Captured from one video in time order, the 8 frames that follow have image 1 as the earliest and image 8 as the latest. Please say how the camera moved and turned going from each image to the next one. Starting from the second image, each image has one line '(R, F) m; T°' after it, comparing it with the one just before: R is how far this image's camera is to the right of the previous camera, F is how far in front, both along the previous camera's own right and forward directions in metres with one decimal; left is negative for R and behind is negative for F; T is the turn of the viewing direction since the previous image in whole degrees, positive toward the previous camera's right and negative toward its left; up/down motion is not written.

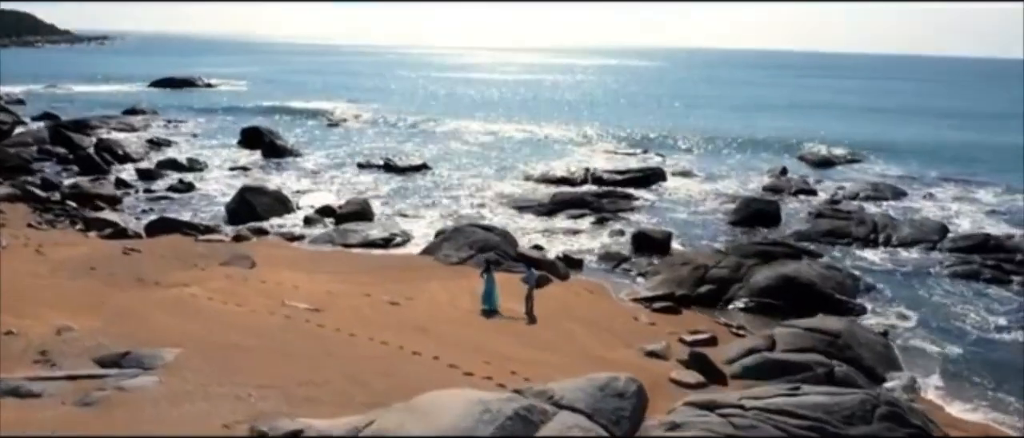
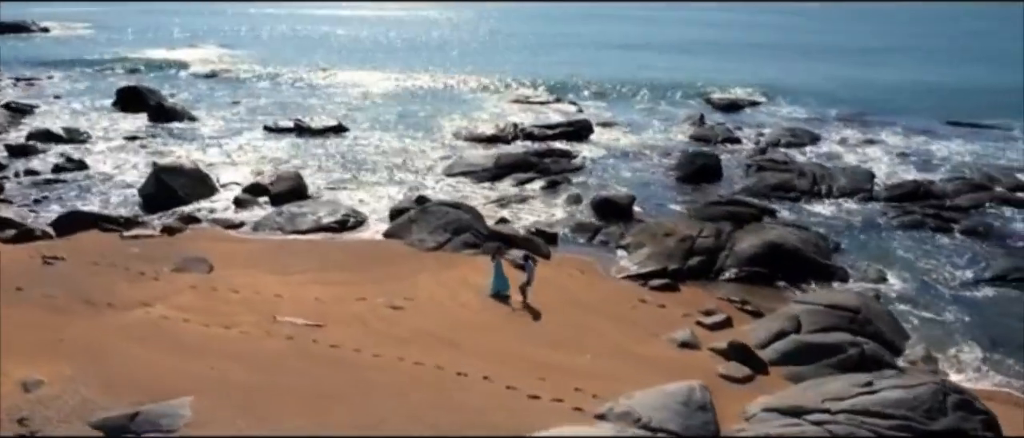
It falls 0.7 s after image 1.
(-2.7, +1.5) m; +10°
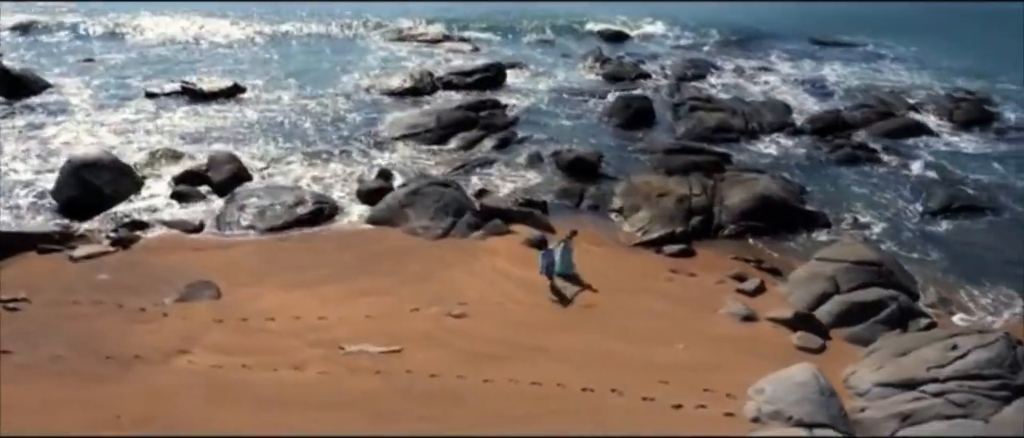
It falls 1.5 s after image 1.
(-4.1, +1.2) m; +13°
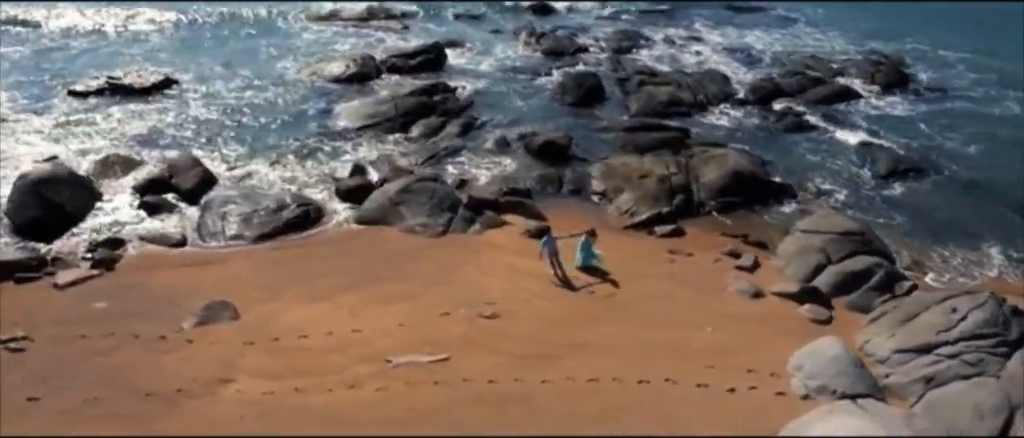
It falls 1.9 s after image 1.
(-2.3, 0.0) m; +8°
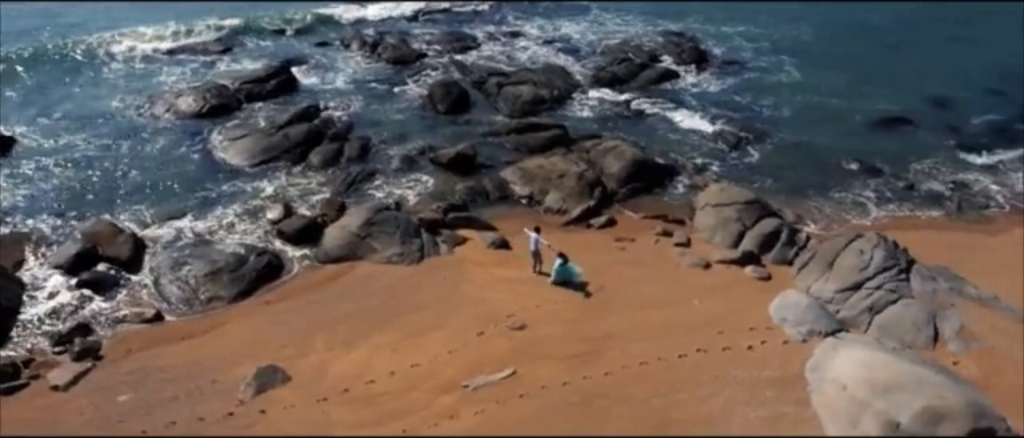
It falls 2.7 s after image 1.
(-4.8, -0.7) m; +18°
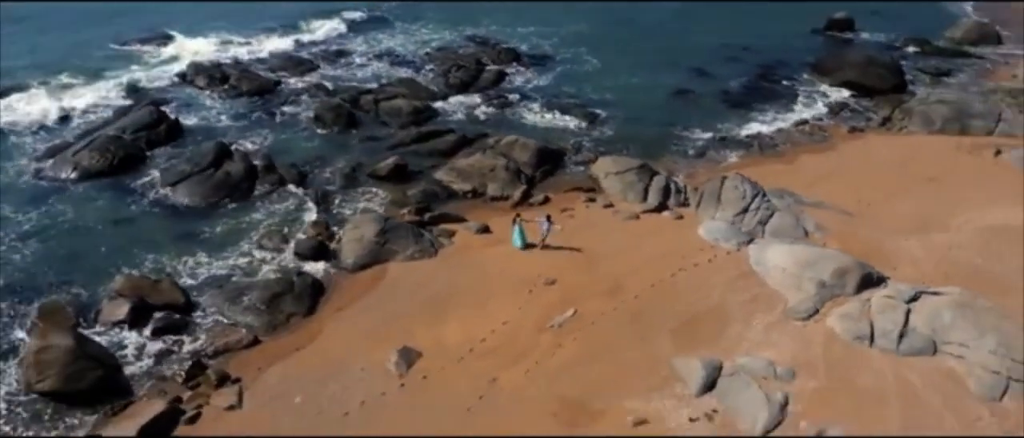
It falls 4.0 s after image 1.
(-7.5, -3.5) m; +20°
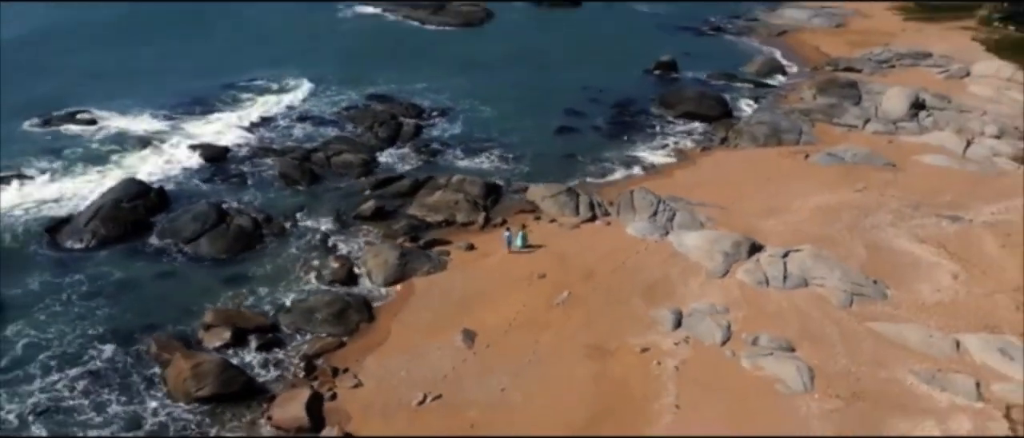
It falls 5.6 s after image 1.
(-6.1, -6.4) m; +13°
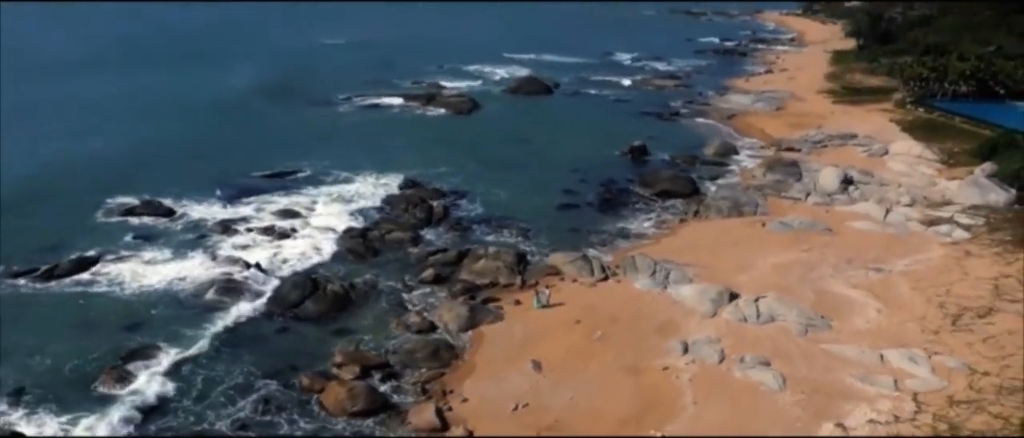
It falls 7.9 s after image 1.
(-4.2, -9.1) m; +4°
